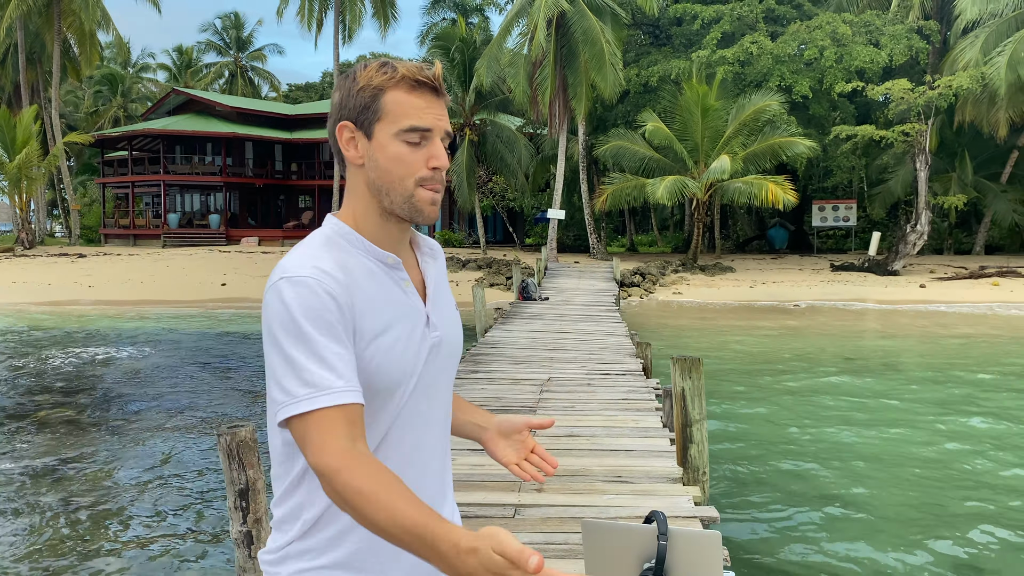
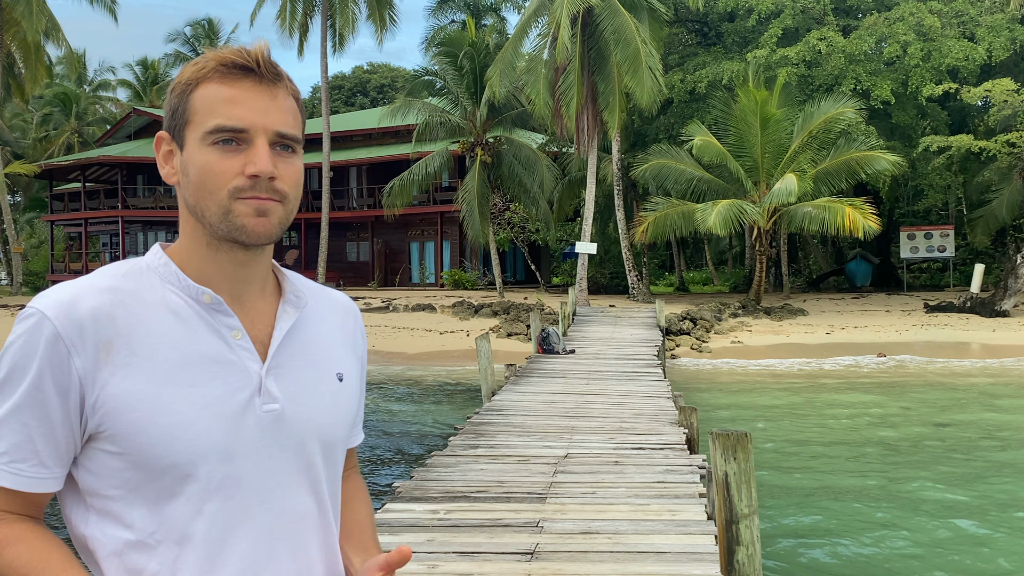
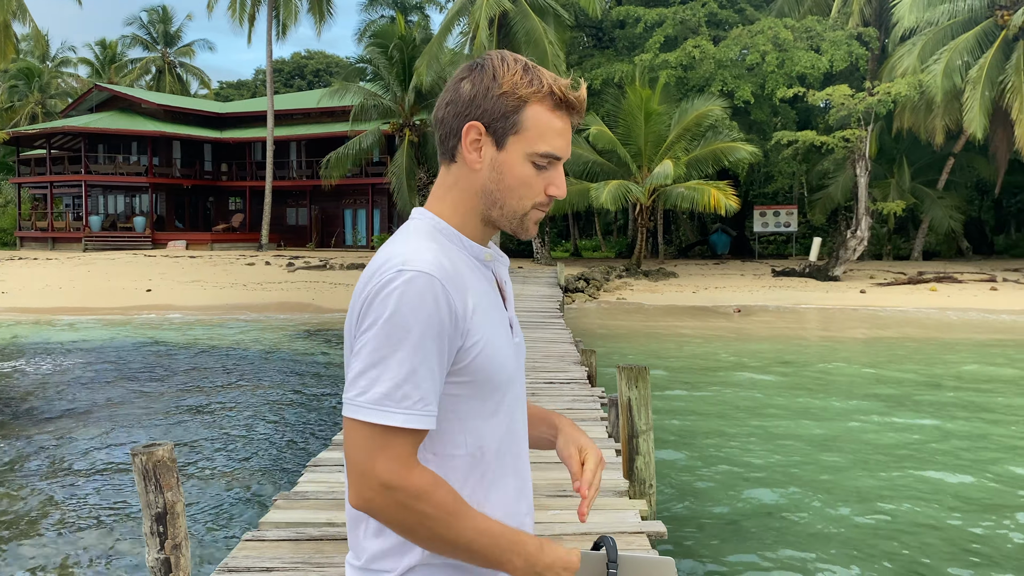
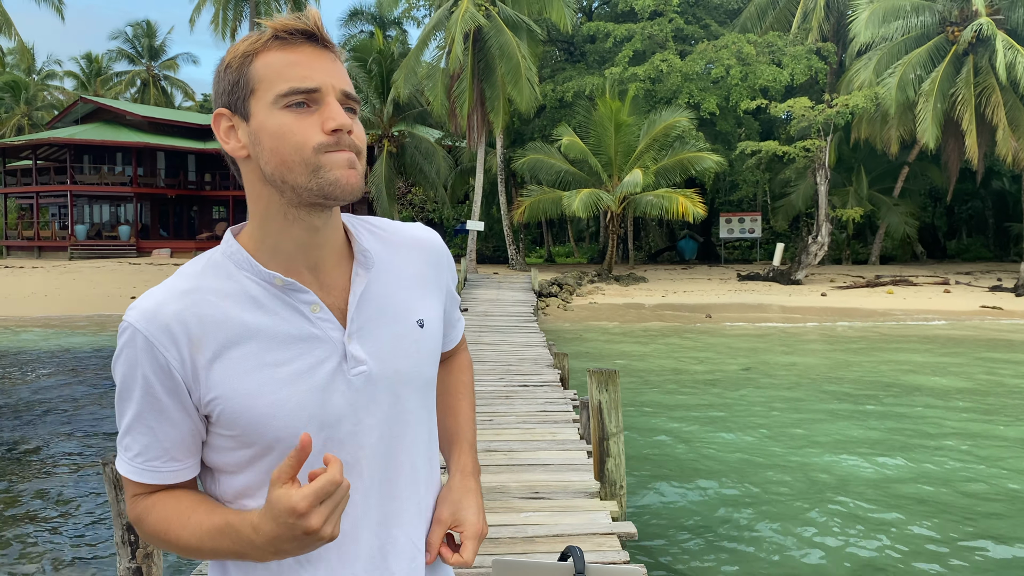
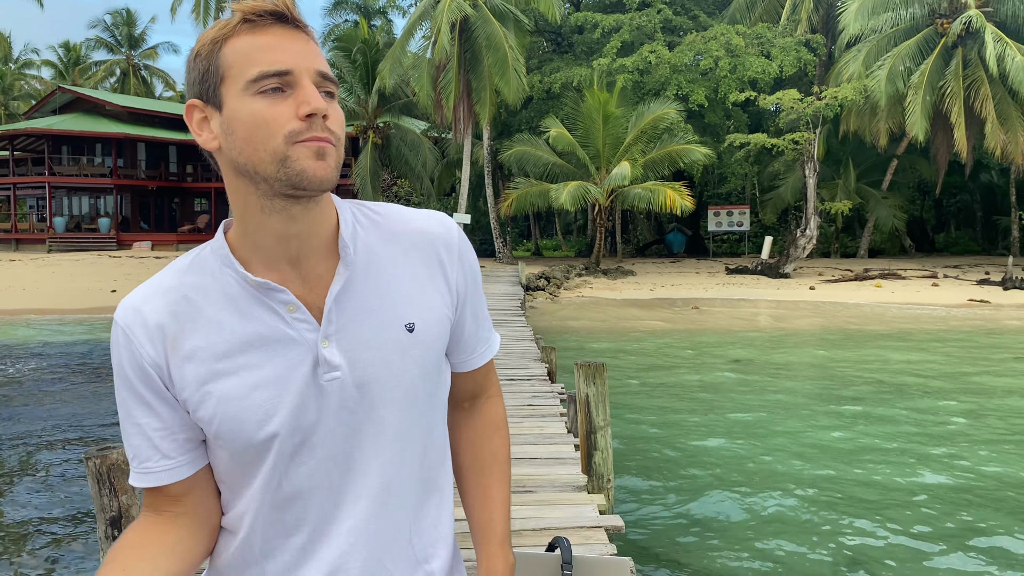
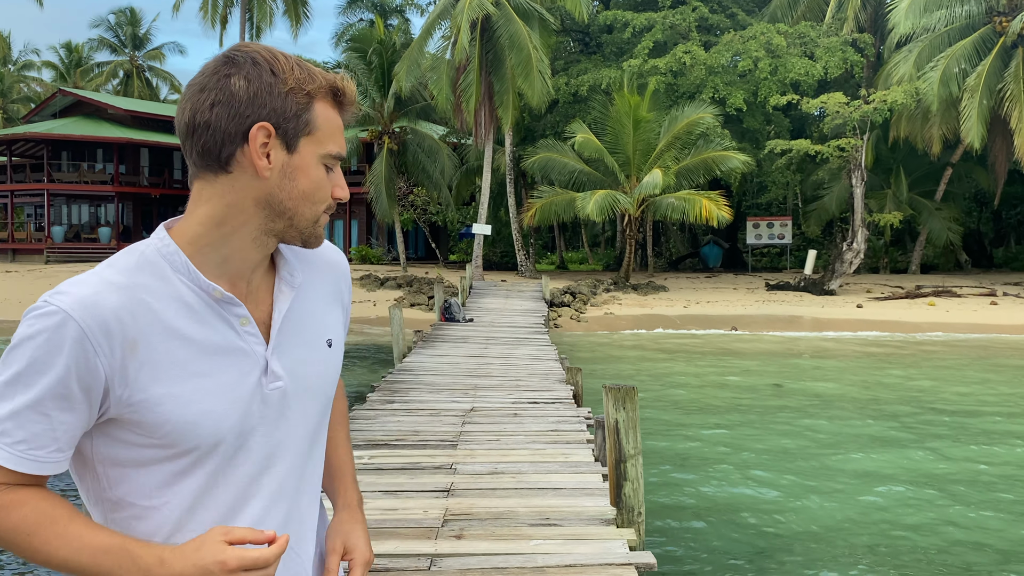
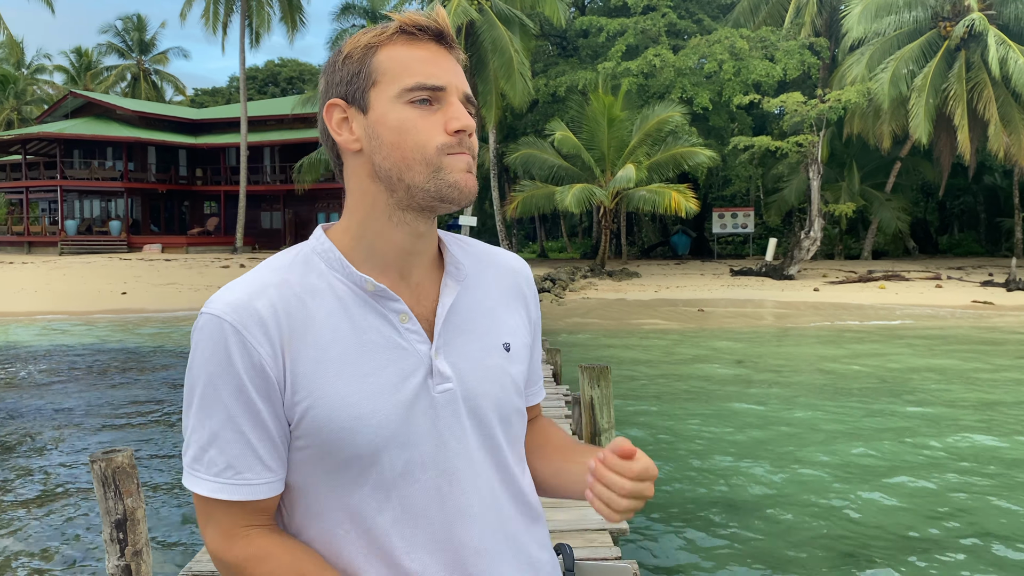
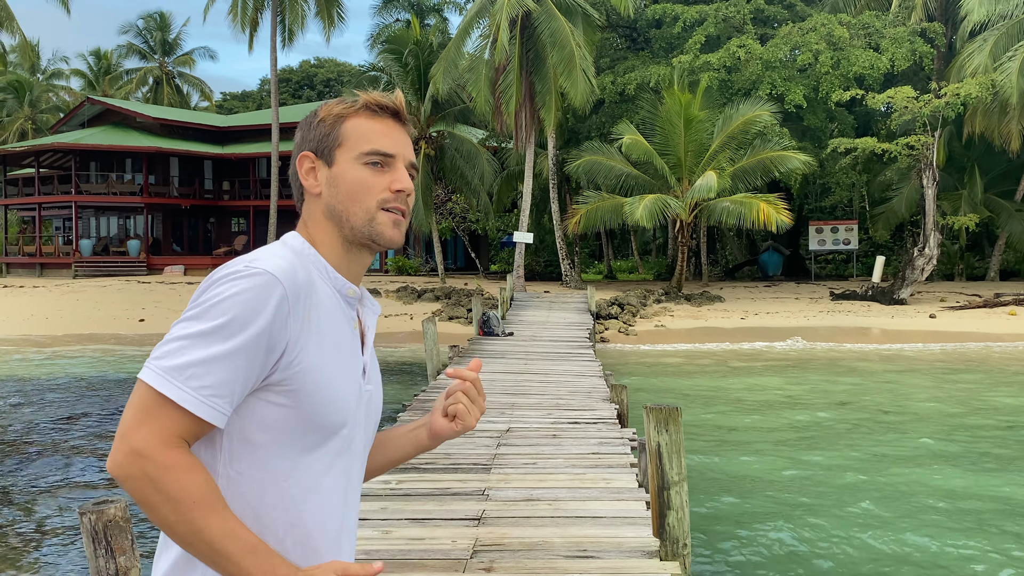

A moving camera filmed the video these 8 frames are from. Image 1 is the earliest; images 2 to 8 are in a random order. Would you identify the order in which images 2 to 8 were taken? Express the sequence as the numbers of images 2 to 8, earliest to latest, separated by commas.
3, 5, 7, 4, 6, 8, 2
